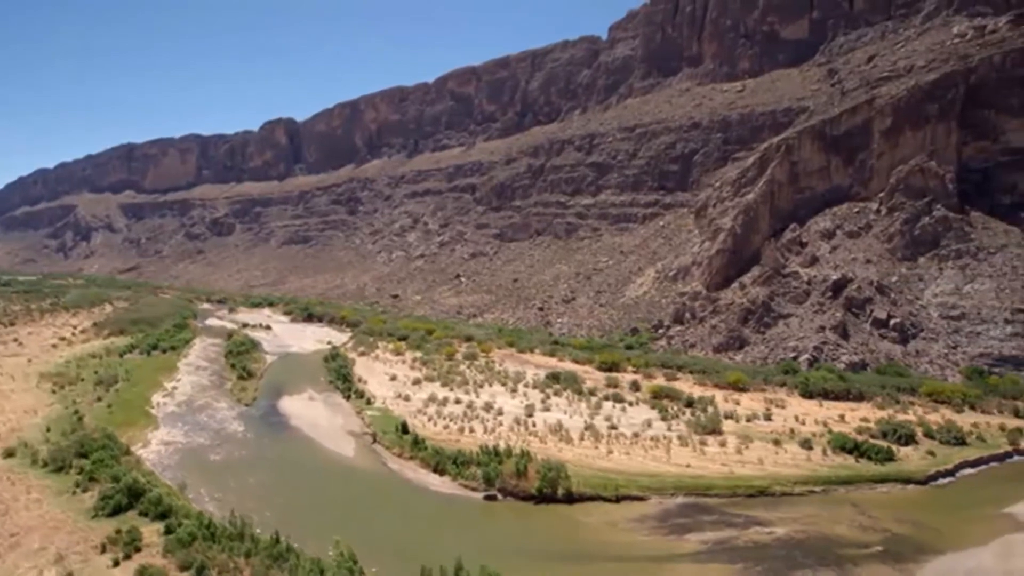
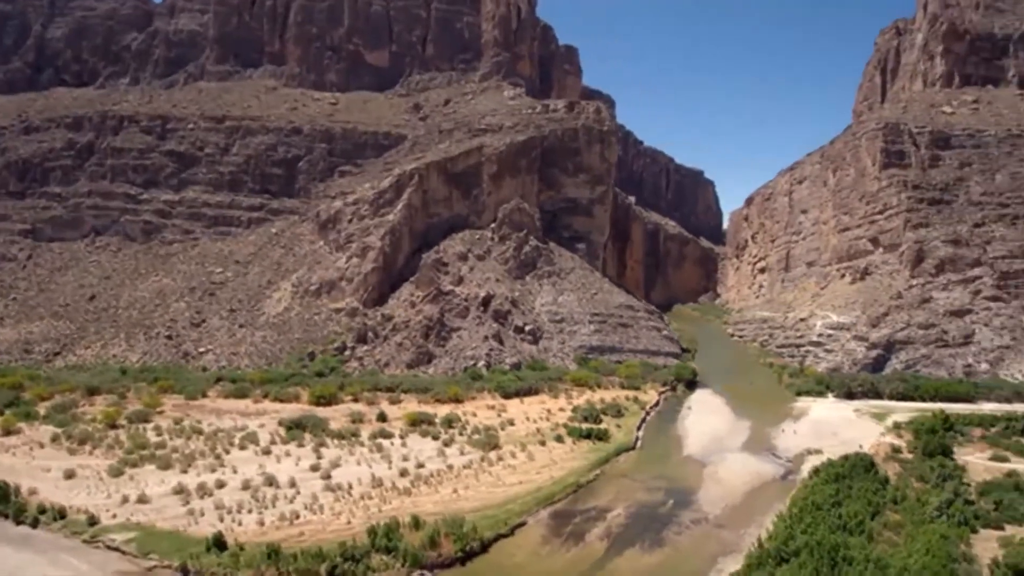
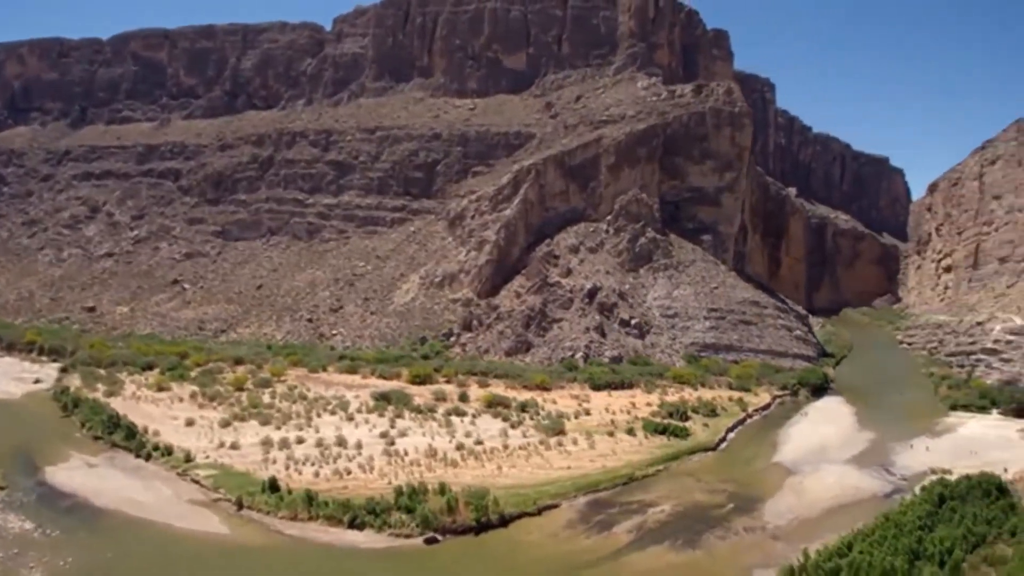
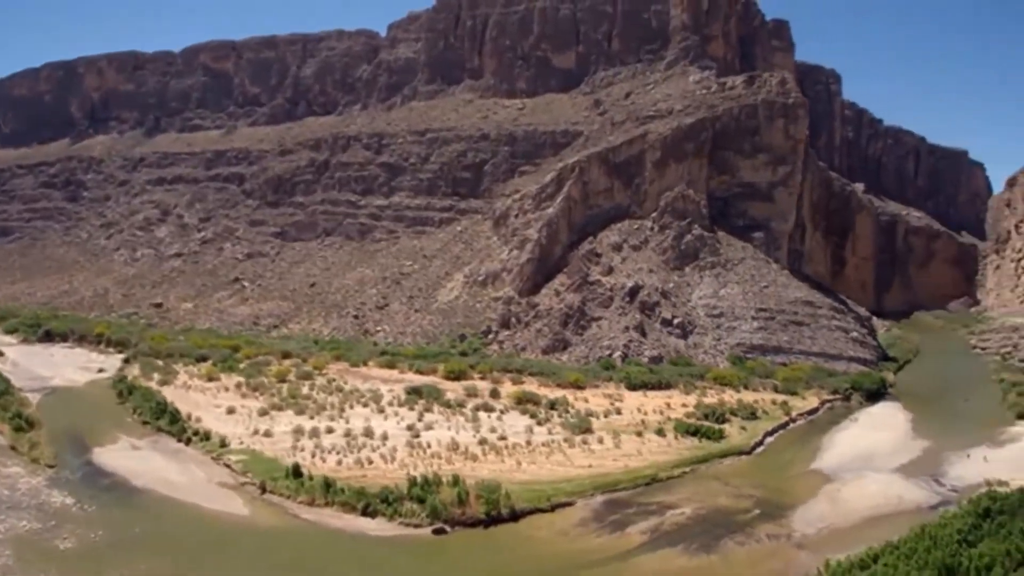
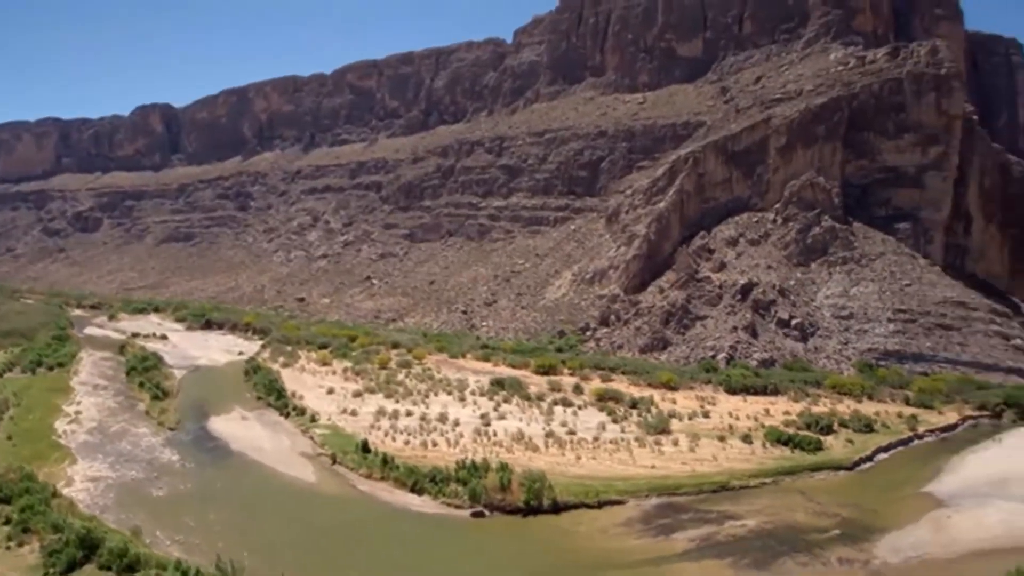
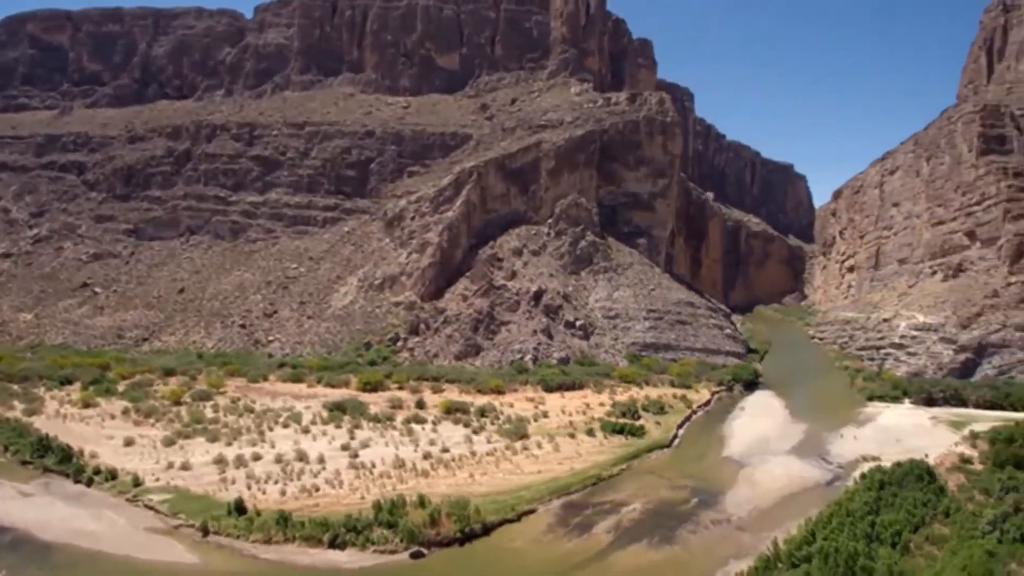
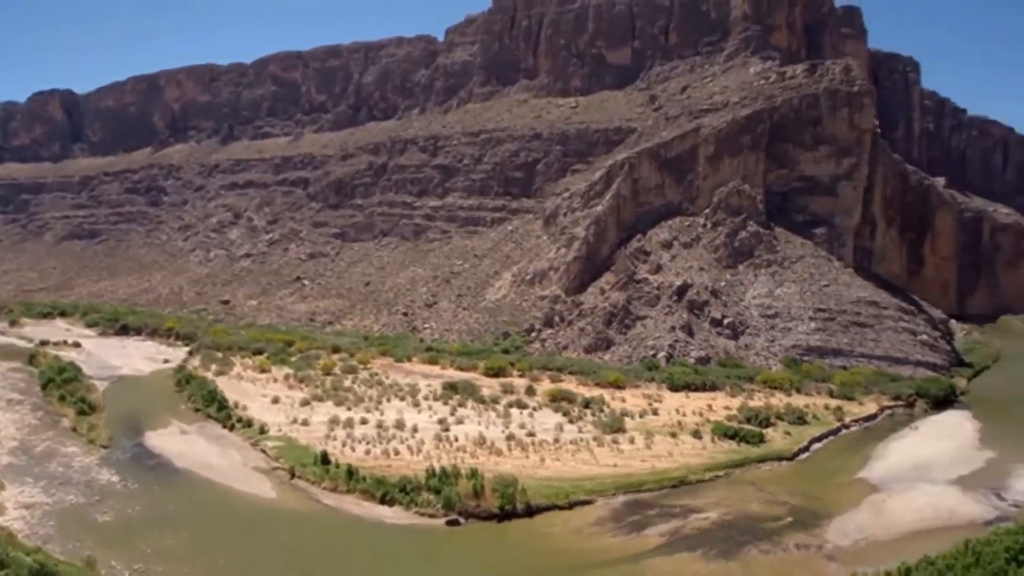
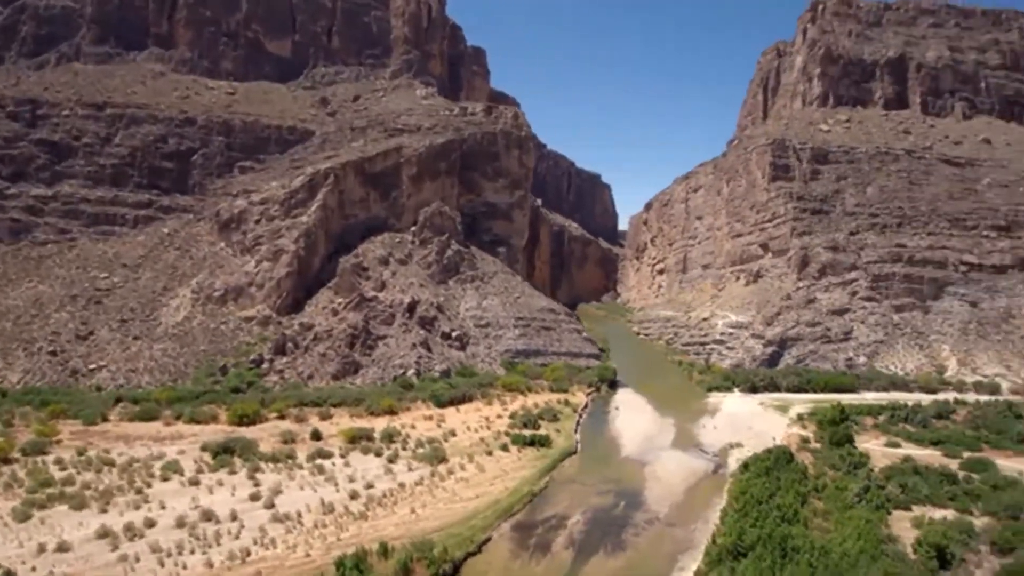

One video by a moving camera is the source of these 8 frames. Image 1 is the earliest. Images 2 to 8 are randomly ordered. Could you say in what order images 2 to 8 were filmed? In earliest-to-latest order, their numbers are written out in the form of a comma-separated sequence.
5, 7, 4, 3, 6, 2, 8
